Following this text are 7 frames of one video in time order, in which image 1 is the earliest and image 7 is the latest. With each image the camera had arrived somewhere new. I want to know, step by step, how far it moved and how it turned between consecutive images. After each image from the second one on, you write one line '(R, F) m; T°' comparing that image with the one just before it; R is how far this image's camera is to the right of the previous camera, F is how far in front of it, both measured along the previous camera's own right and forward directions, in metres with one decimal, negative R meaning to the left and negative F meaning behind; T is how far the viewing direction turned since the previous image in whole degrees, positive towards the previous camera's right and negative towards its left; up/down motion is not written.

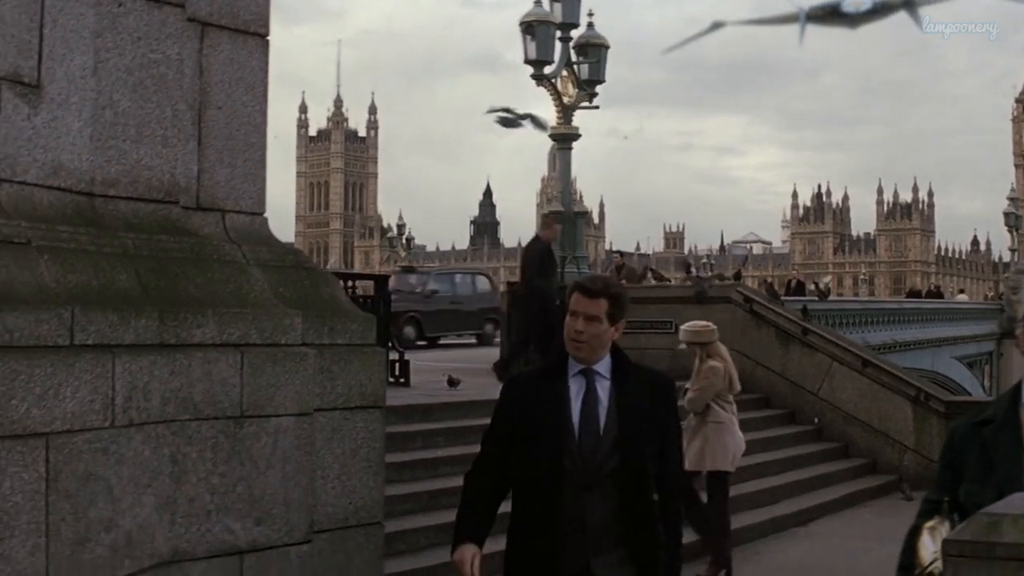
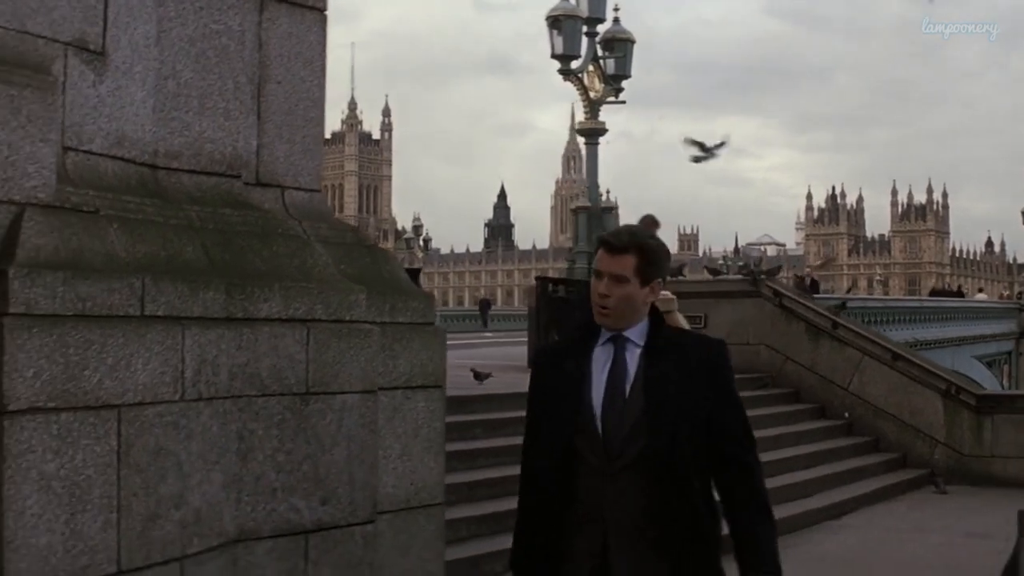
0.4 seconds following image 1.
(-0.5, +0.1) m; +2°
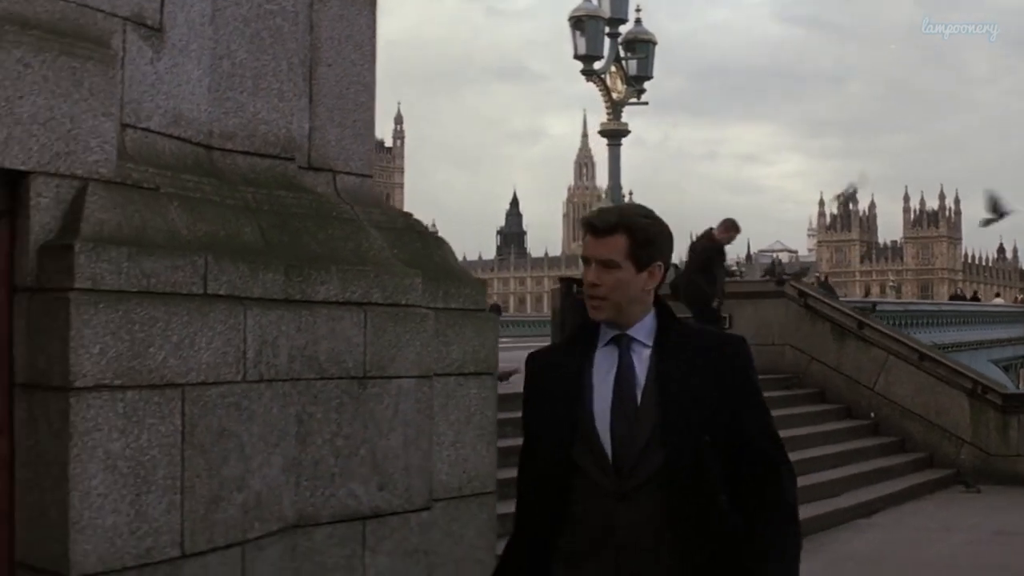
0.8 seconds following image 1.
(-0.4, +0.1) m; +1°
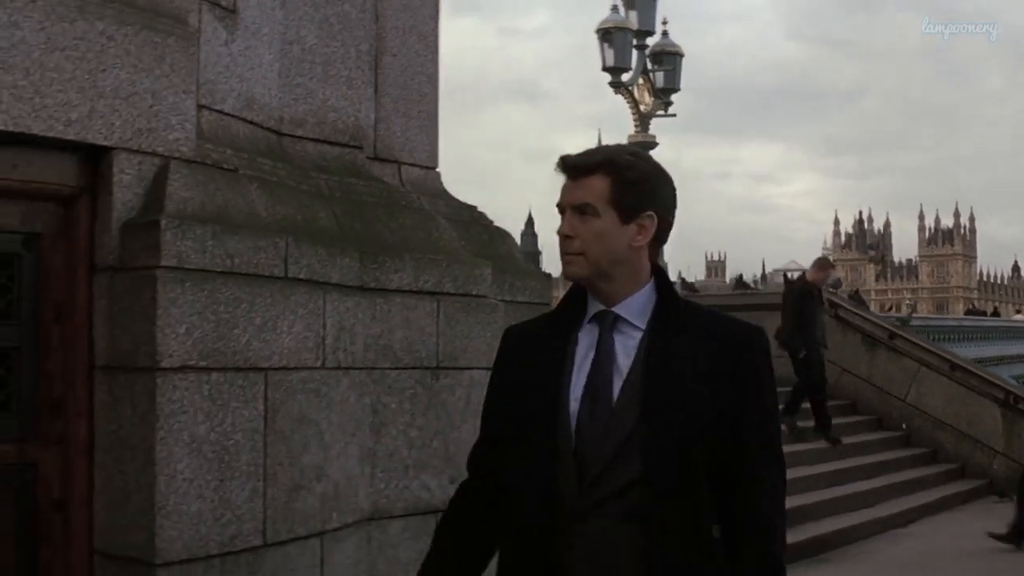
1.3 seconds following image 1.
(-0.5, +0.1) m; +2°
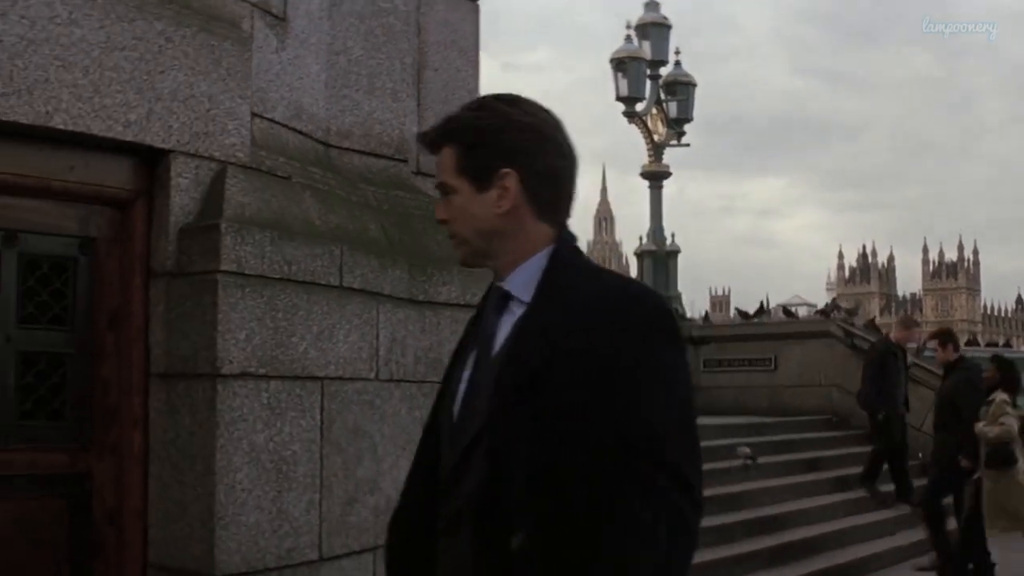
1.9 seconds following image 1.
(-0.3, +0.1) m; +1°
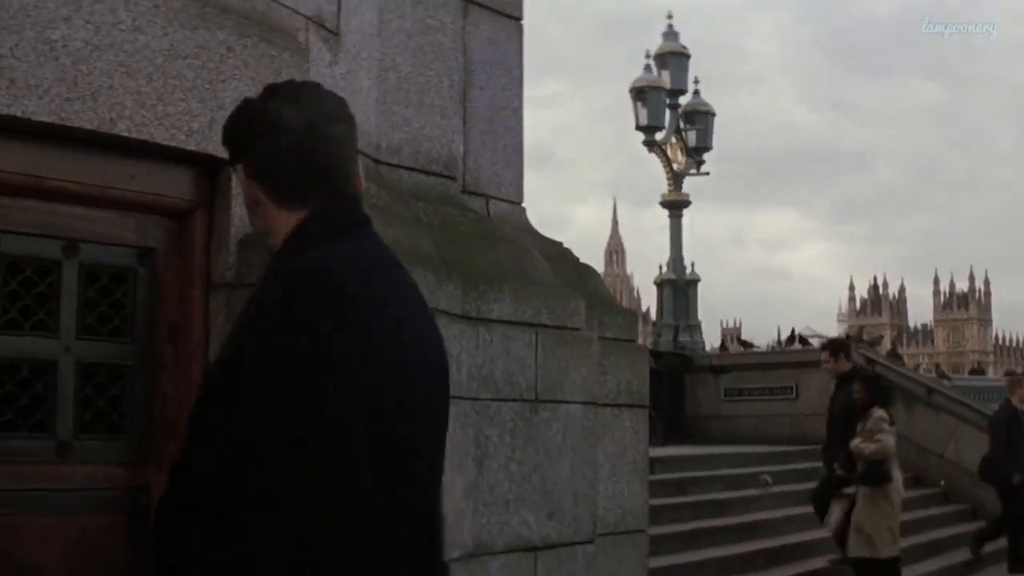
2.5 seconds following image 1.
(-0.3, 0.0) m; +1°
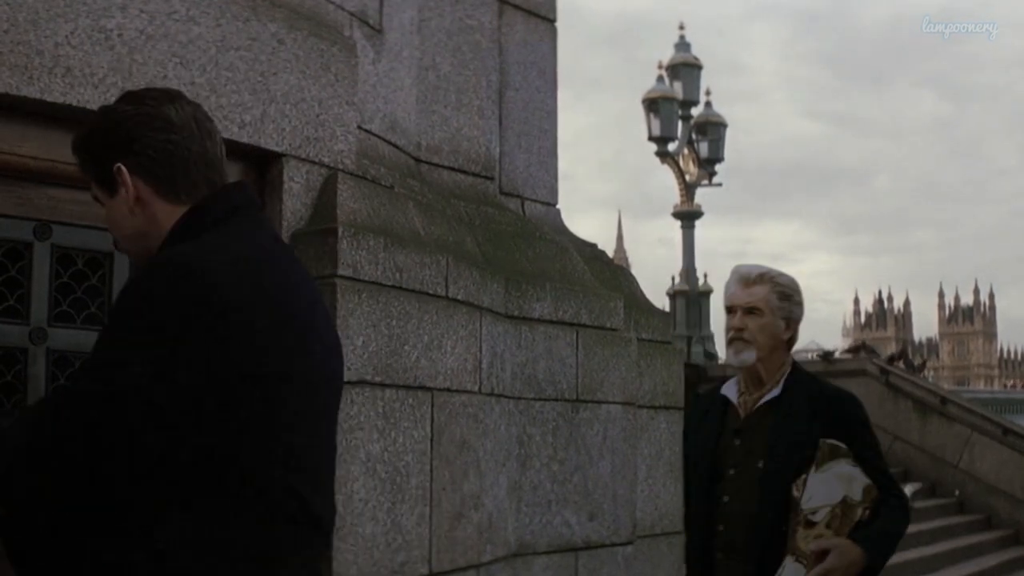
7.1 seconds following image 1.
(-0.3, 0.0) m; +1°
